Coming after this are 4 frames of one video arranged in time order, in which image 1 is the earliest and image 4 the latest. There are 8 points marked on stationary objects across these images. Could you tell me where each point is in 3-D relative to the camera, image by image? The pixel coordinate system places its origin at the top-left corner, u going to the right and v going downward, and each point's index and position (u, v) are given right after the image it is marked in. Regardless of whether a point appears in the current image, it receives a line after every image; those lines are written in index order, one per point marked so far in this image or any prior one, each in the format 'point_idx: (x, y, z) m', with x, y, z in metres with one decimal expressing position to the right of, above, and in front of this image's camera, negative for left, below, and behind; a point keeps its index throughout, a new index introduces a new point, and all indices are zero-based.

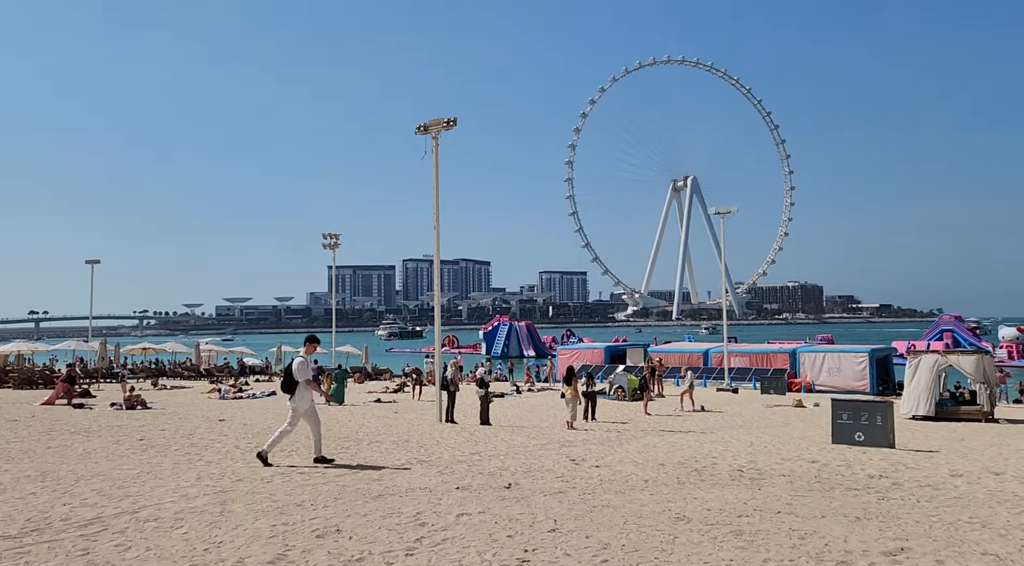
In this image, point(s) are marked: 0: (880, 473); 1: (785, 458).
0: (+4.6, -2.4, +11.4) m
1: (+4.0, -2.5, +13.3) m
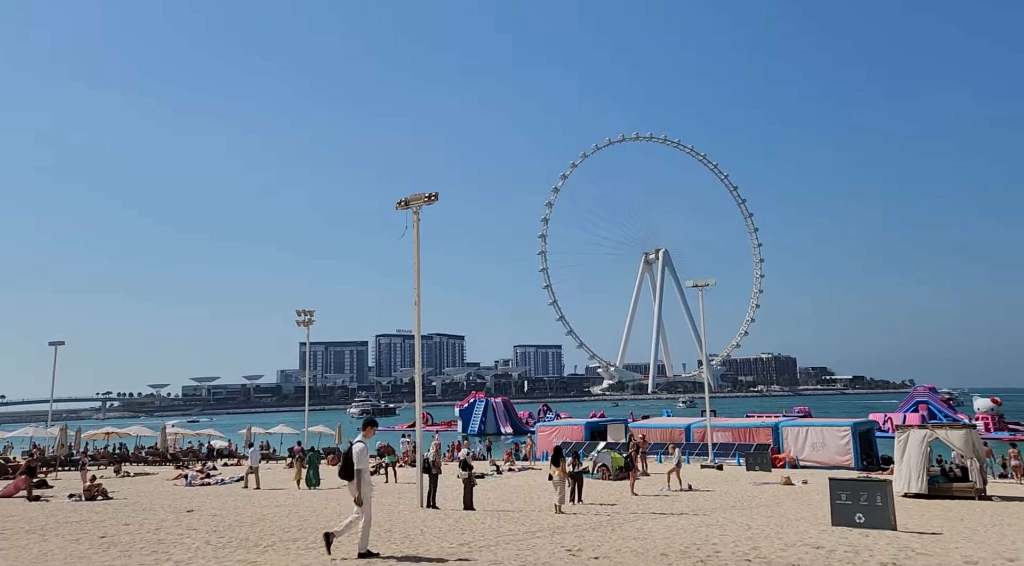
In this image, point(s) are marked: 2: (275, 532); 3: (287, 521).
0: (+4.5, -3.3, +10.8) m
1: (+3.8, -3.6, +12.7) m
2: (-3.7, -3.9, +14.5) m
3: (-4.0, -4.3, +16.4) m
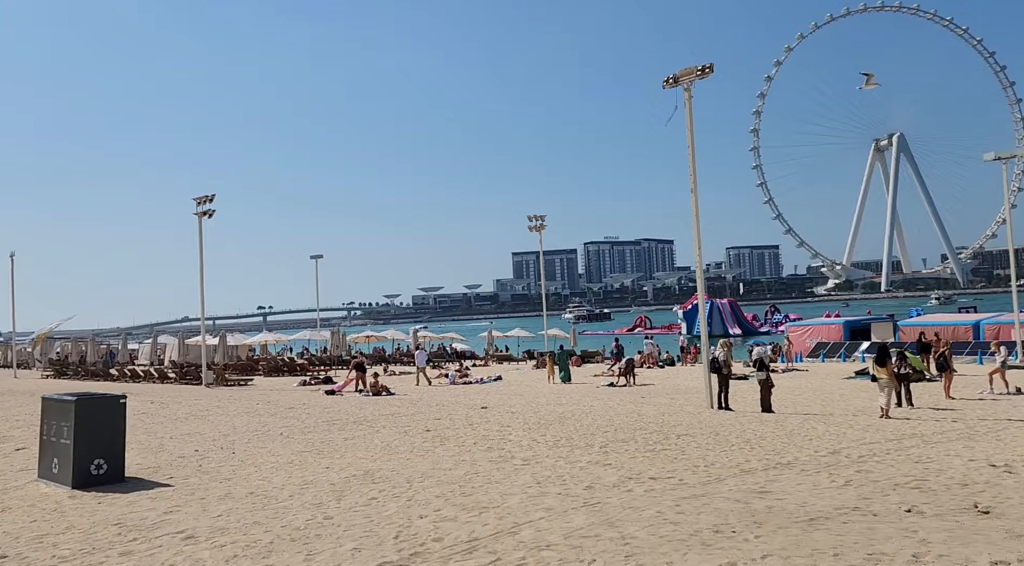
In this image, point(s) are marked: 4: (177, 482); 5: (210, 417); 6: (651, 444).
0: (+8.4, -1.7, +7.8) m
1: (+8.2, -1.9, +9.8) m
2: (+1.2, -2.2, +13.3) m
3: (+1.4, -2.3, +15.2) m
4: (-3.3, -1.9, +8.9) m
5: (-5.0, -2.2, +14.9) m
6: (+1.8, -2.1, +11.7) m
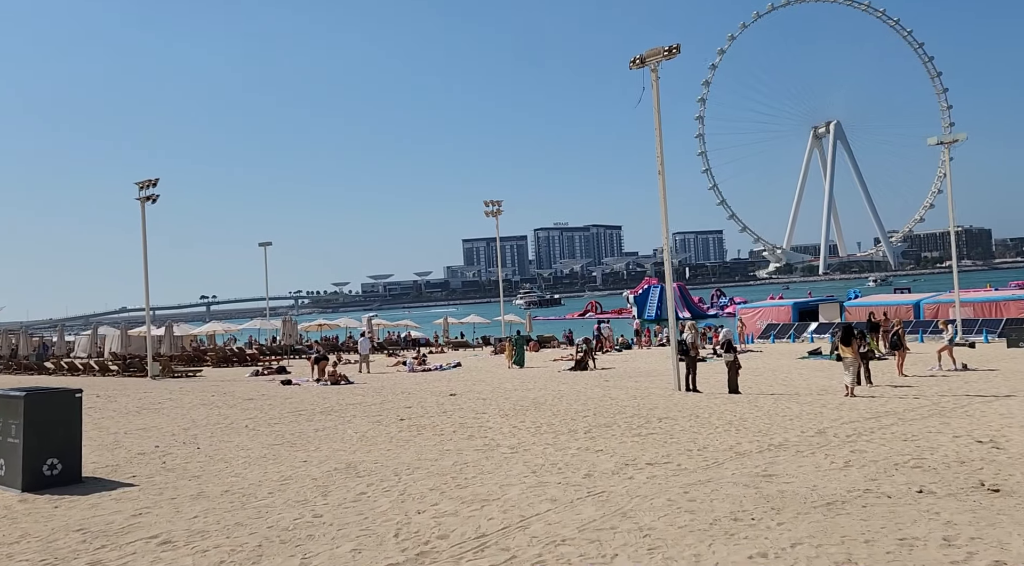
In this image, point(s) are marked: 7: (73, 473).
0: (+8.3, -1.4, +7.9) m
1: (+8.0, -1.6, +9.9) m
2: (+0.9, -1.9, +13.0) m
3: (+1.0, -2.0, +14.9) m
4: (-3.4, -1.8, +8.3) m
5: (-5.4, -2.0, +14.3) m
6: (+1.5, -1.8, +11.5) m
7: (-4.0, -1.7, +8.3) m
